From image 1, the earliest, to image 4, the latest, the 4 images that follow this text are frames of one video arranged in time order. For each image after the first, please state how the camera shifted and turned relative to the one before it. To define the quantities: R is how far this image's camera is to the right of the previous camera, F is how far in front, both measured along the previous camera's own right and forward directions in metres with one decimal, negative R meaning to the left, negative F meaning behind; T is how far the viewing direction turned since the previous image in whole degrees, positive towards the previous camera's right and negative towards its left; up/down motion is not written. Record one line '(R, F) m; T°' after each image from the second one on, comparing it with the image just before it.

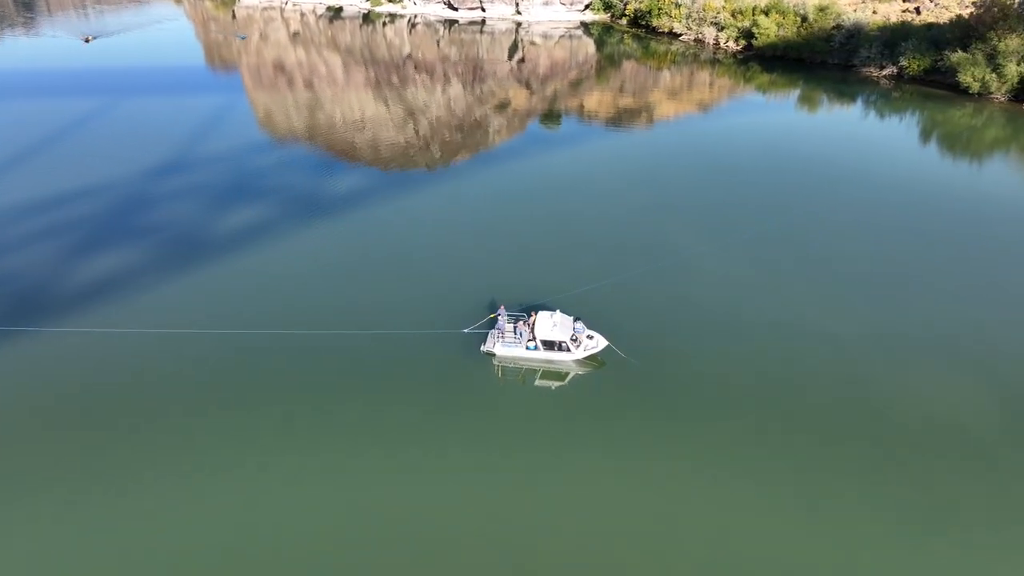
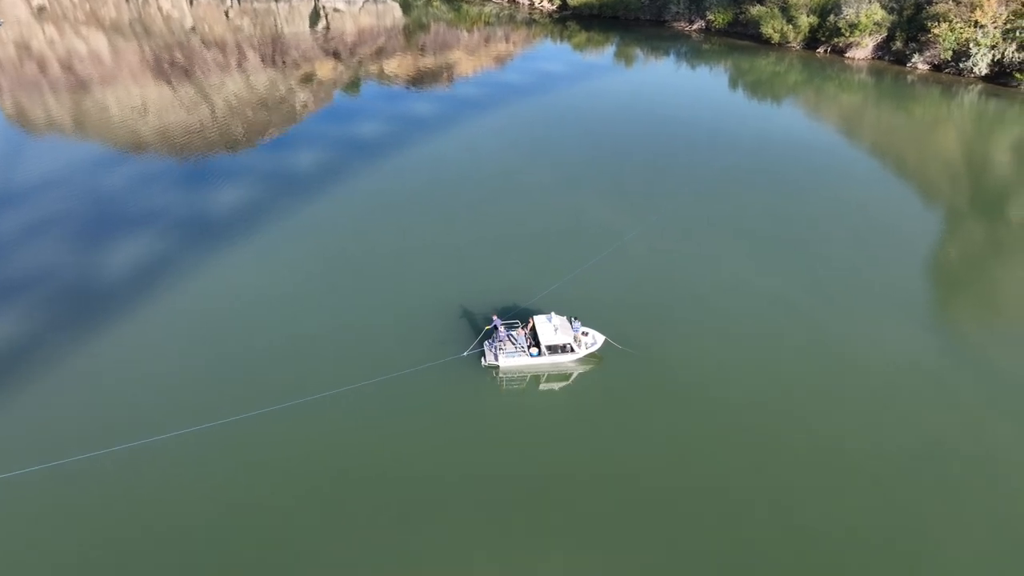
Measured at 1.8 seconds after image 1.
(-6.3, +1.7) m; +16°
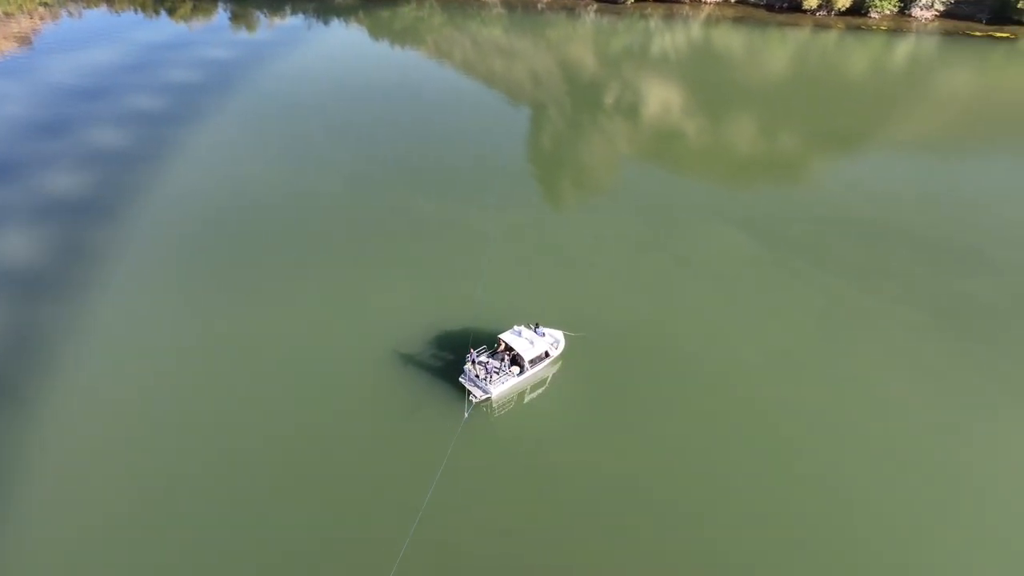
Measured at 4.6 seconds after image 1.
(-10.1, +3.8) m; +29°
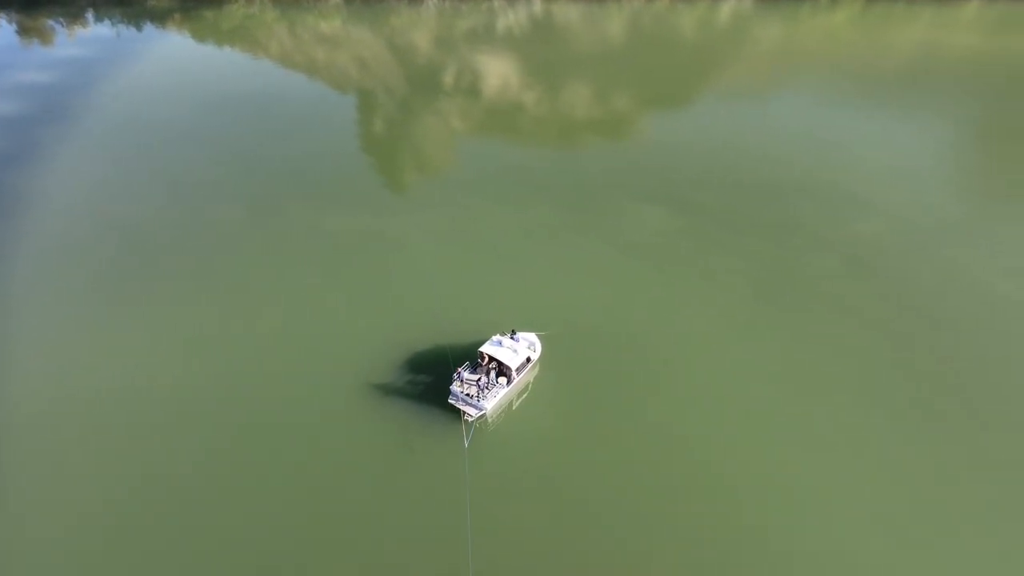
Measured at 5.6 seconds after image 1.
(-4.3, +0.8) m; +13°
